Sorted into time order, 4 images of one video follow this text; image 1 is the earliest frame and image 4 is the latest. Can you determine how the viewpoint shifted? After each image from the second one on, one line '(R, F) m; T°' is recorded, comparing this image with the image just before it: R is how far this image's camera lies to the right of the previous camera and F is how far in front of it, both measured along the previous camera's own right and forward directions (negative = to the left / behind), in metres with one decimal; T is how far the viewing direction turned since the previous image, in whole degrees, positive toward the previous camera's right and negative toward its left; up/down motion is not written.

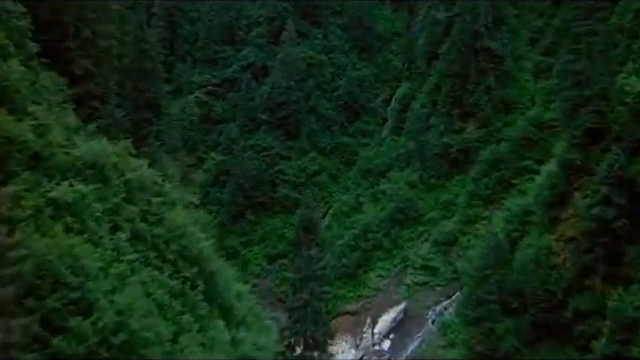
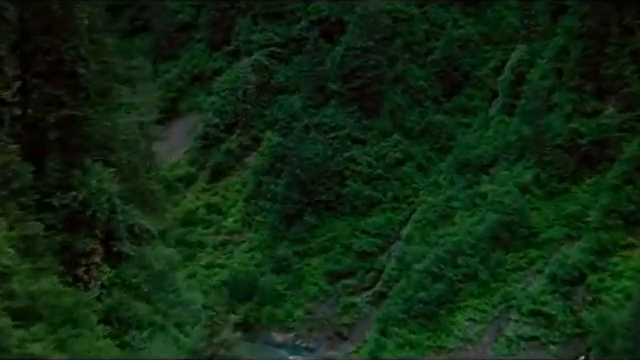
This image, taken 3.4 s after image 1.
(+1.2, +8.7) m; -7°
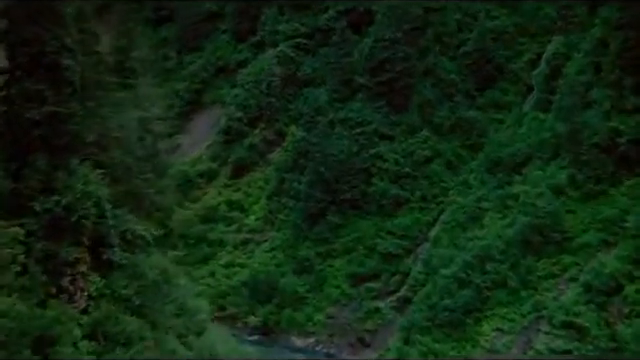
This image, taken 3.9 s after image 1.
(+0.3, +1.2) m; -2°
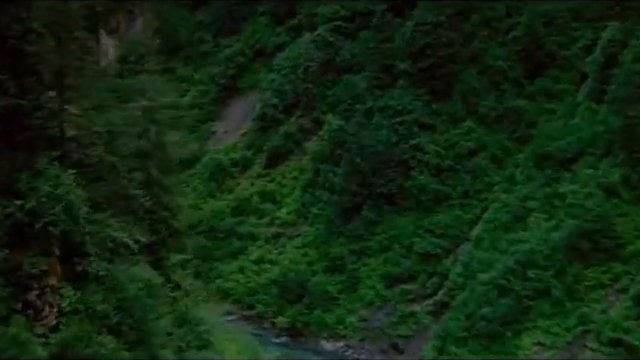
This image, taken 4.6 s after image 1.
(+0.5, +1.6) m; -3°
